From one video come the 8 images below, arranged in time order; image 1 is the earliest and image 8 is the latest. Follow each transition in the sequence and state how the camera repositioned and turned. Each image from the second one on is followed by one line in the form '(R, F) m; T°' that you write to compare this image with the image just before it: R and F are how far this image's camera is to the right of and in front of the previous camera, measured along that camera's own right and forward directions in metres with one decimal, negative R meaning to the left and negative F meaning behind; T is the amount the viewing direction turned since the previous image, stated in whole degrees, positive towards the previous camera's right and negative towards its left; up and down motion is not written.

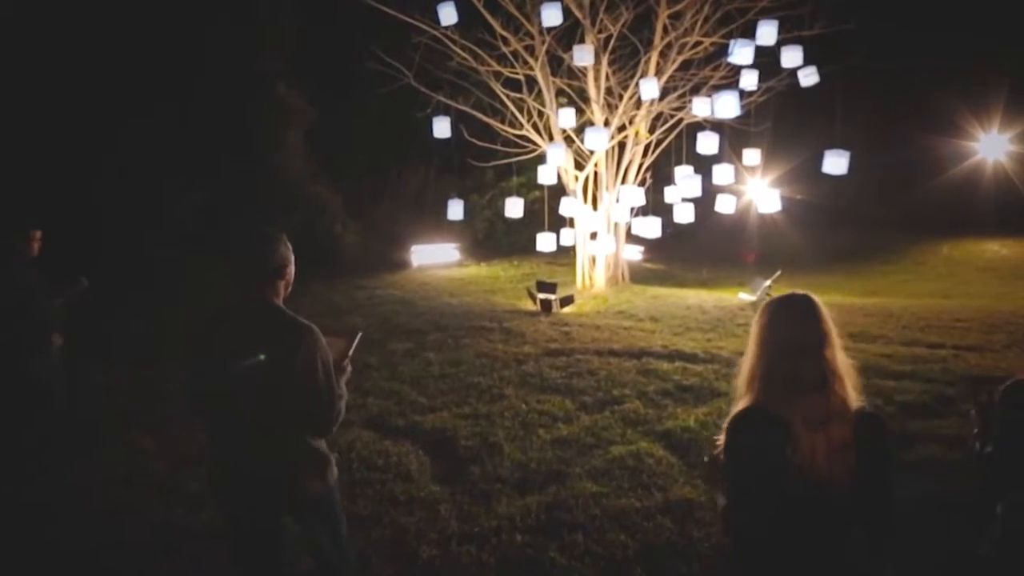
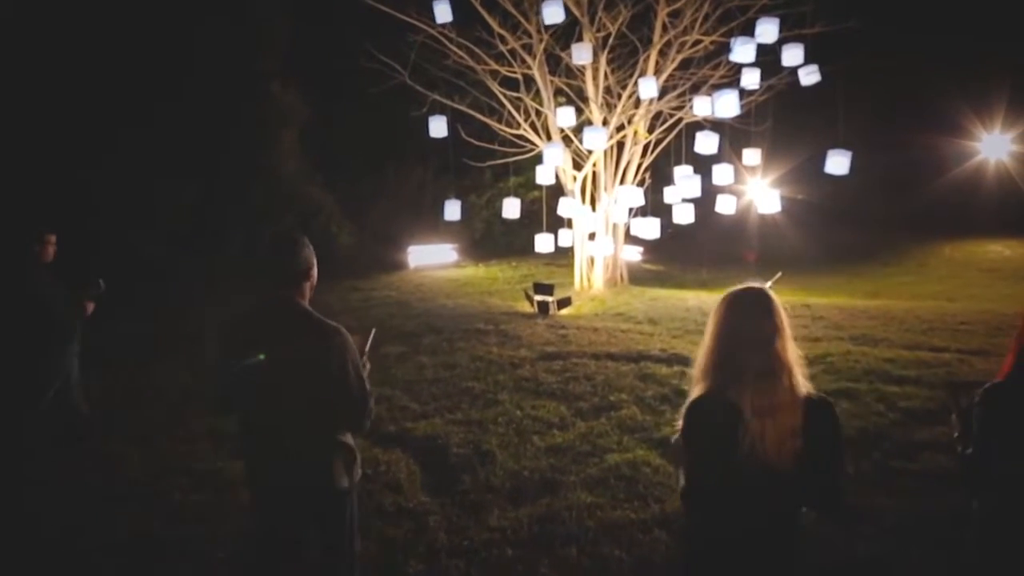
(+0.1, +0.2) m; 0°
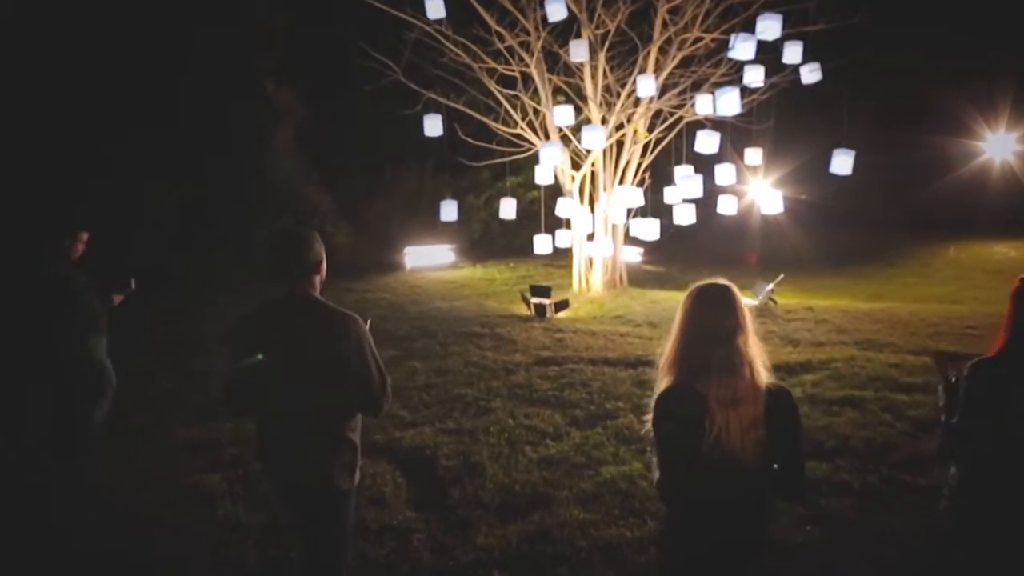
(+0.1, +0.3) m; 0°
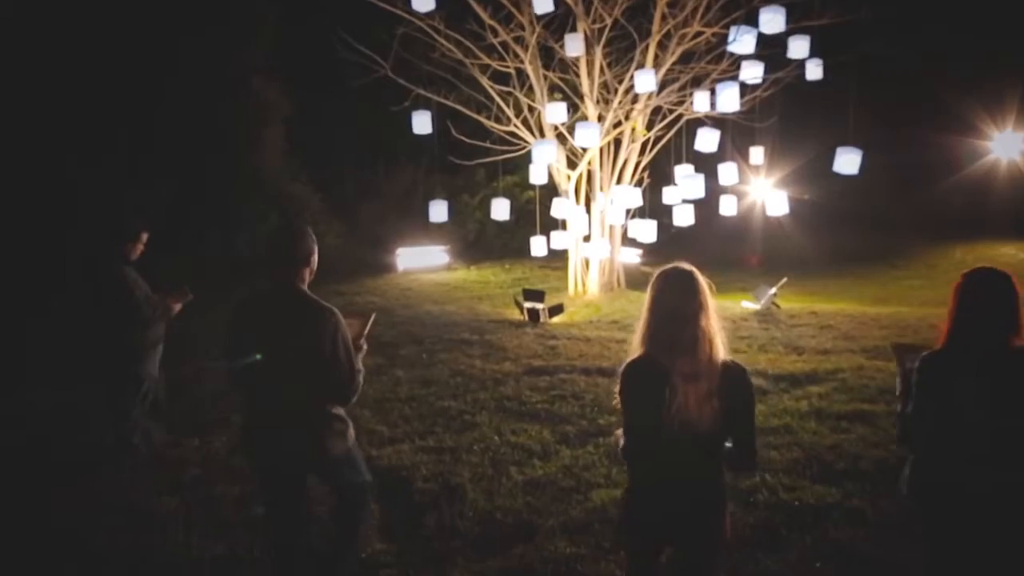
(+0.1, +0.5) m; 0°
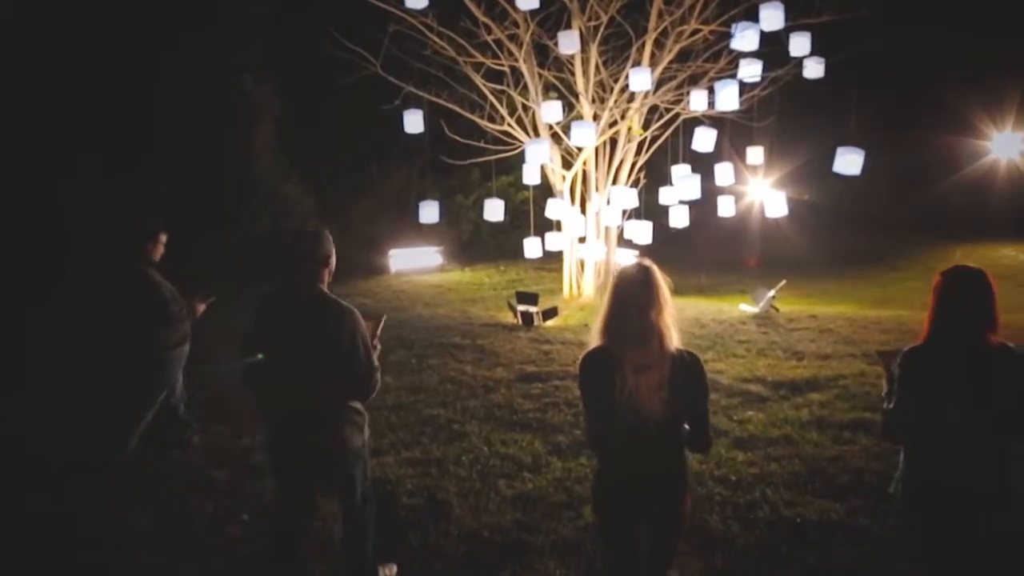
(+0.1, +0.3) m; 0°
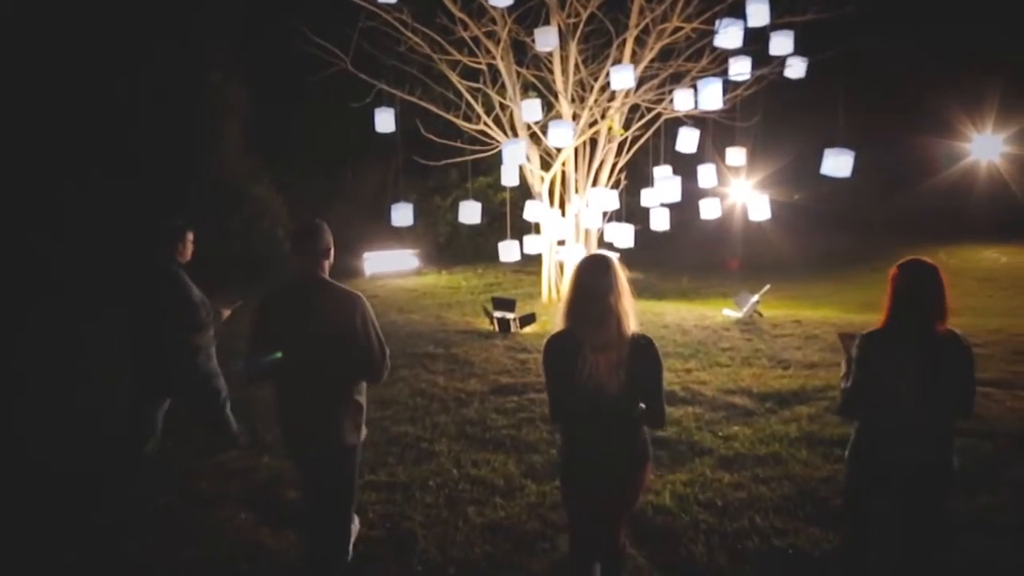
(+0.1, +0.5) m; +1°
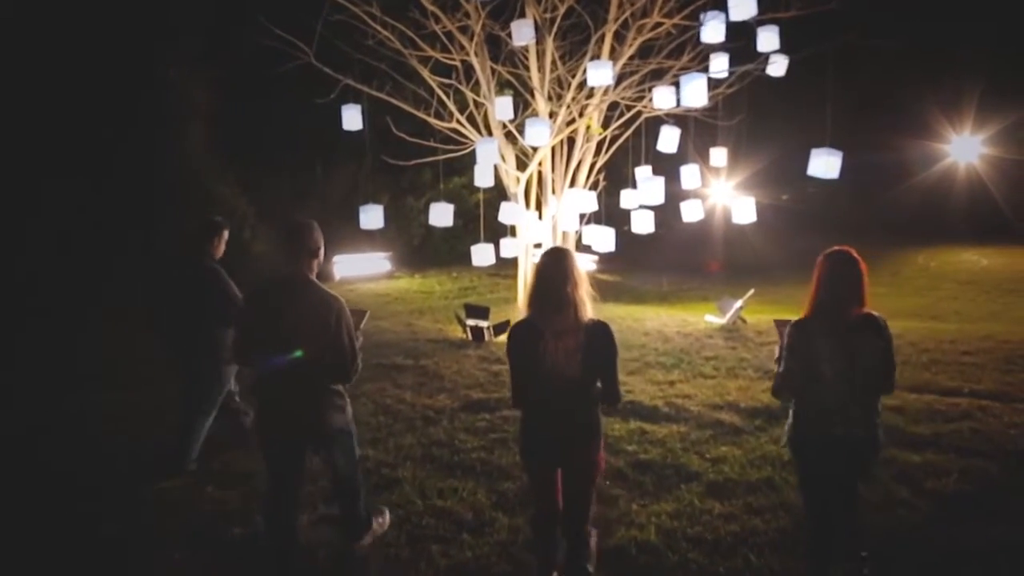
(+0.1, +0.6) m; +1°
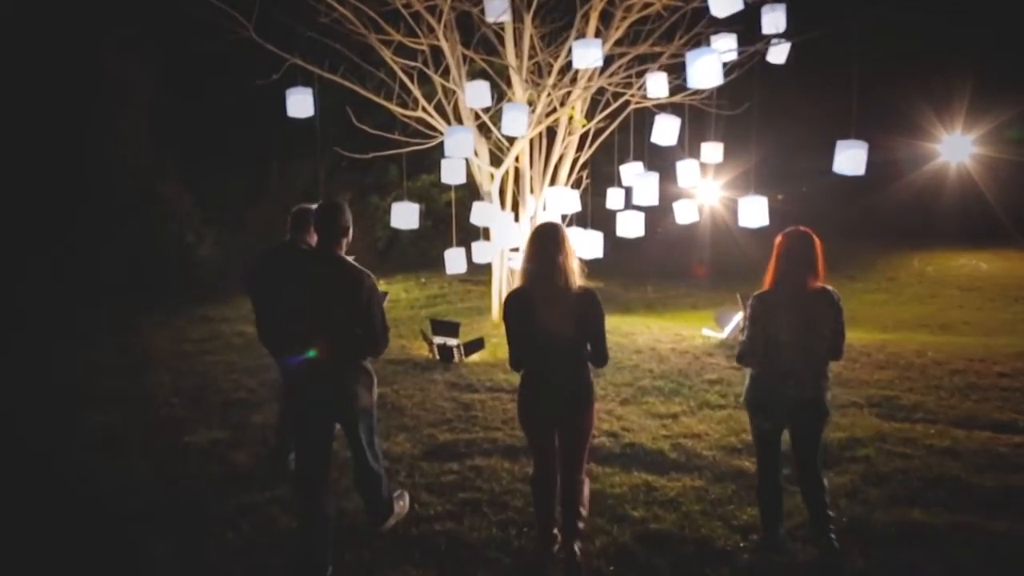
(0.0, +1.5) m; +2°
